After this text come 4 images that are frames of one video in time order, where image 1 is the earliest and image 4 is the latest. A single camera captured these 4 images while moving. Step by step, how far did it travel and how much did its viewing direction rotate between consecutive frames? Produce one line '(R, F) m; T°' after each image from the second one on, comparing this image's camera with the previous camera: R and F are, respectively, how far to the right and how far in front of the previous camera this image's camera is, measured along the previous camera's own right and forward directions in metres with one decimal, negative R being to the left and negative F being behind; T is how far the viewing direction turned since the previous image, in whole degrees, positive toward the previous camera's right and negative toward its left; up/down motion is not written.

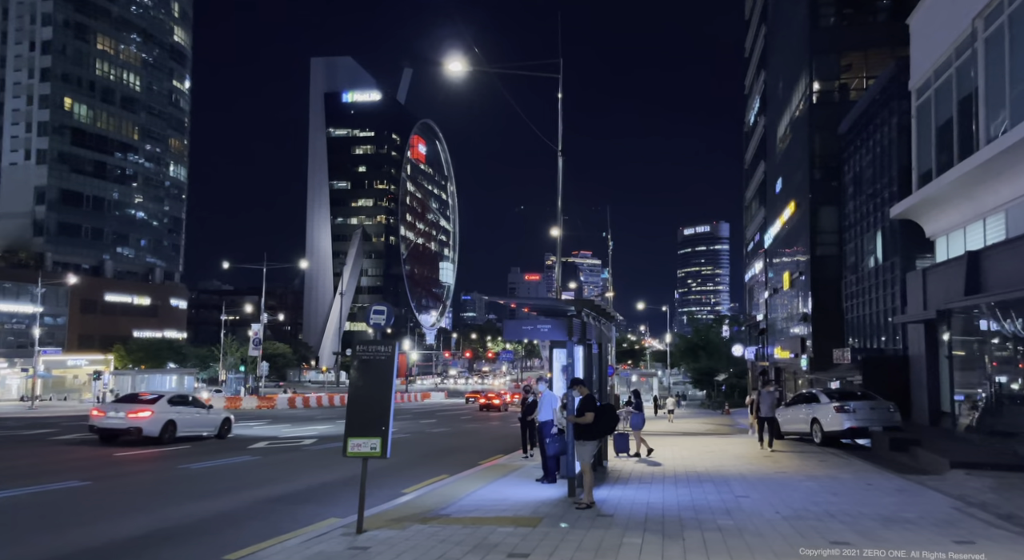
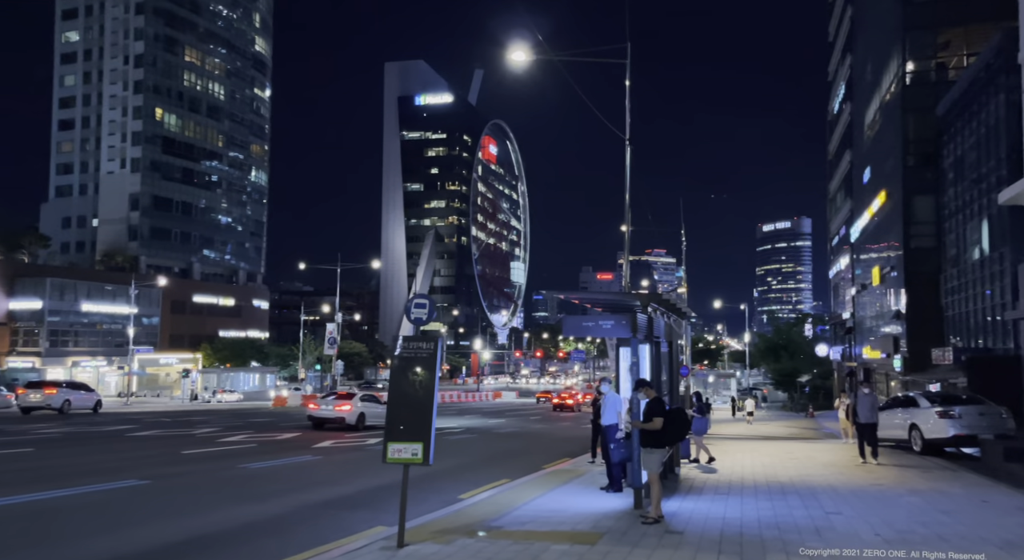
(+0.2, +1.0) m; -5°
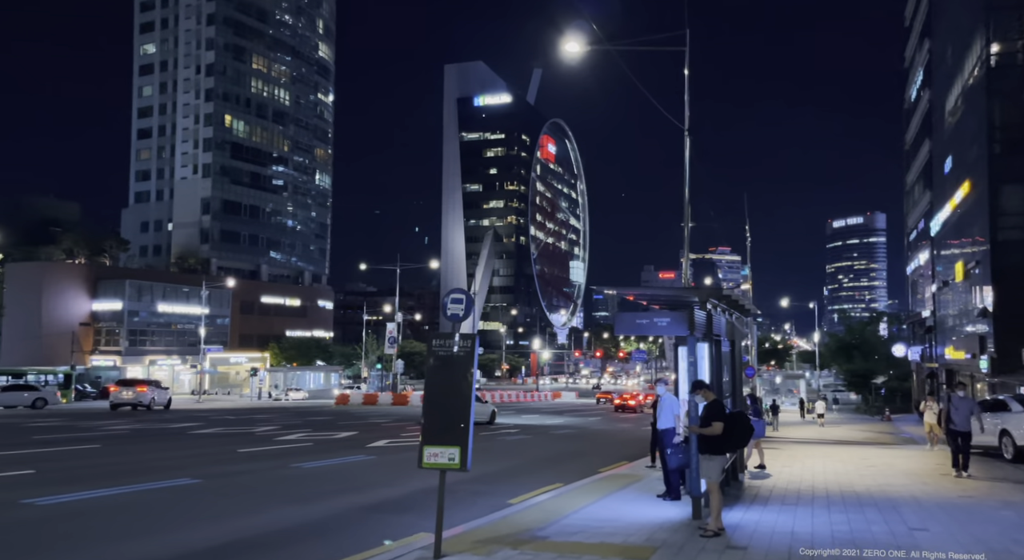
(+0.1, +0.6) m; -4°
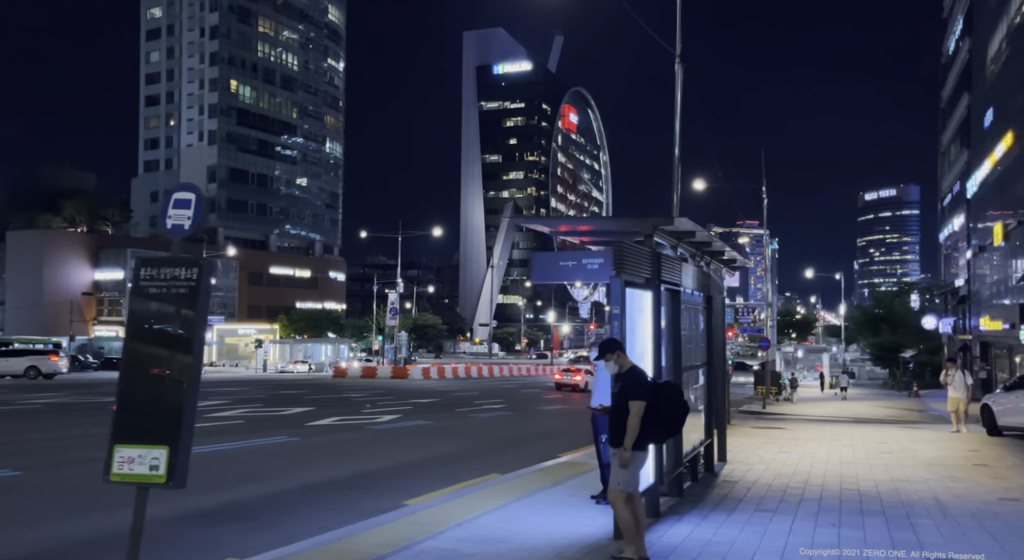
(+1.5, +3.1) m; -2°
